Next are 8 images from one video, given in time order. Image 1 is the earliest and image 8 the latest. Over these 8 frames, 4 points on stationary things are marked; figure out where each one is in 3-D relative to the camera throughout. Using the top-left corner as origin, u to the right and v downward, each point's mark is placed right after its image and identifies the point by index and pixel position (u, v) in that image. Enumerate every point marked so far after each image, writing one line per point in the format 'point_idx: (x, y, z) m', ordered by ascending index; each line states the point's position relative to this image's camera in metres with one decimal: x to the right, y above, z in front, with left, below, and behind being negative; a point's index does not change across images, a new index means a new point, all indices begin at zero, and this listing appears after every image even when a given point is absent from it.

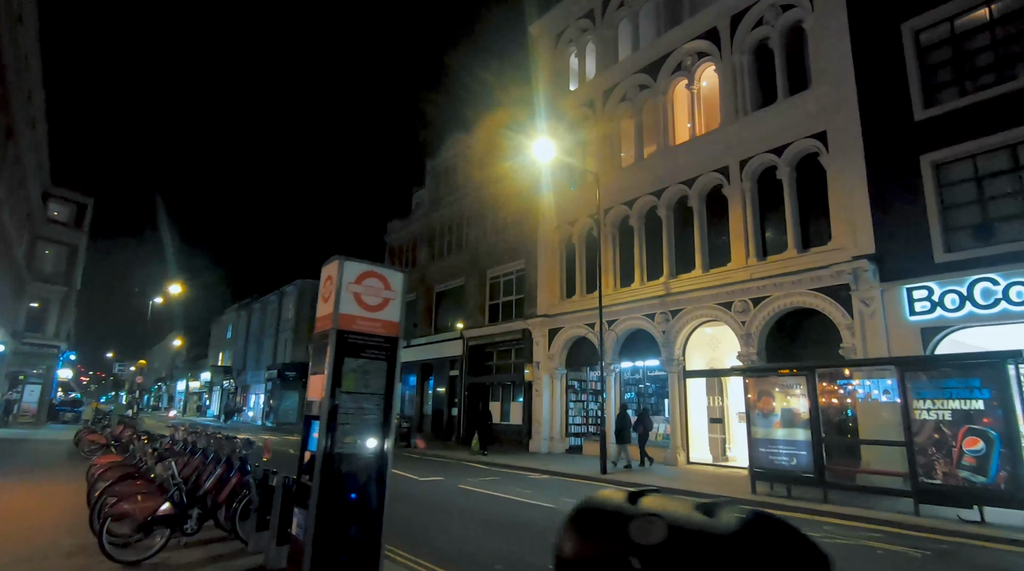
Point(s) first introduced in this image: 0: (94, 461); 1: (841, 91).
0: (-7.5, -3.2, +10.0) m
1: (+9.0, +5.3, +15.2) m
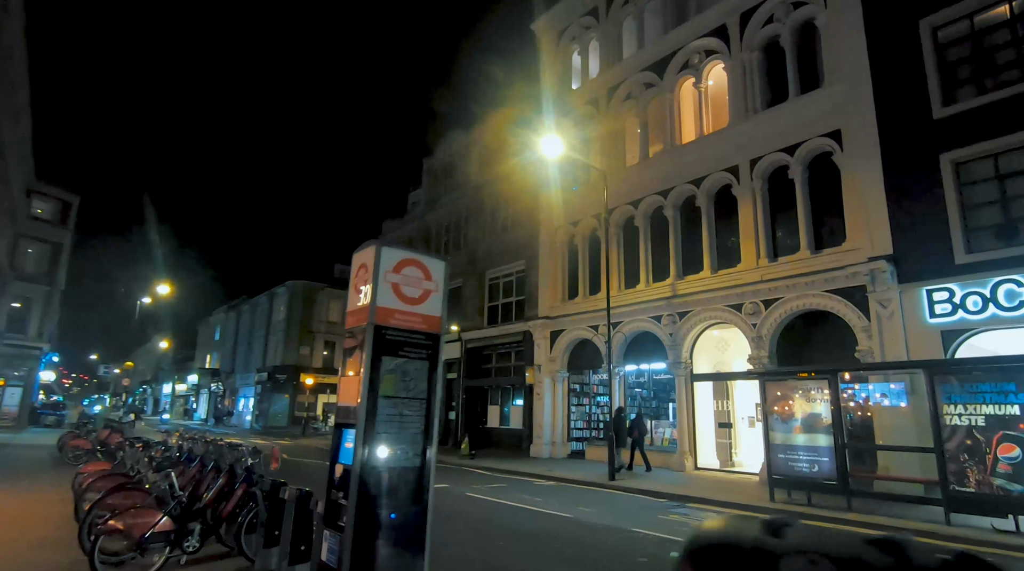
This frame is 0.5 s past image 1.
0: (-7.2, -3.1, +9.4) m
1: (+9.2, +5.3, +14.9) m
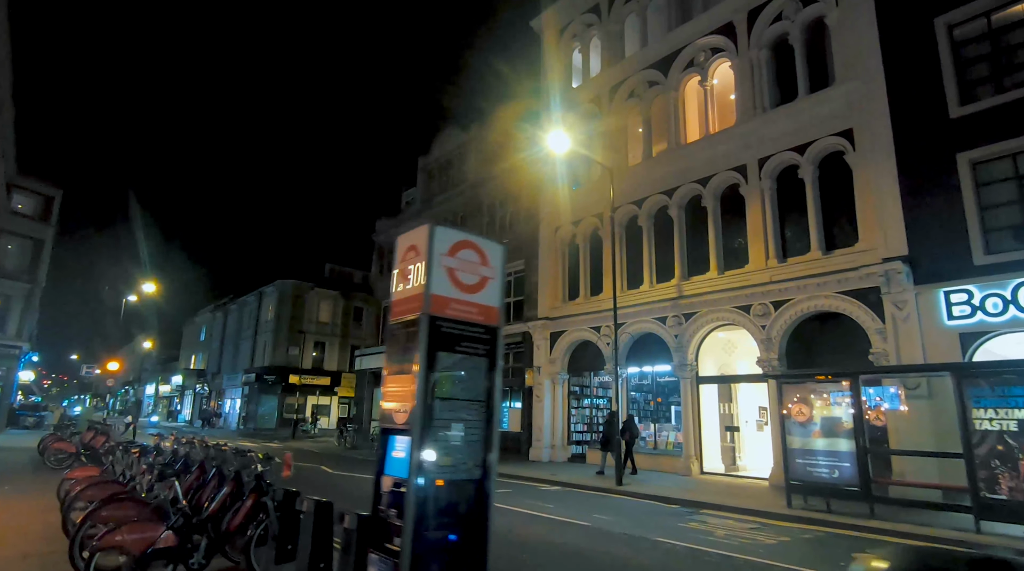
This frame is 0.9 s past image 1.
0: (-7.0, -3.0, +8.8) m
1: (+9.4, +5.2, +14.7) m
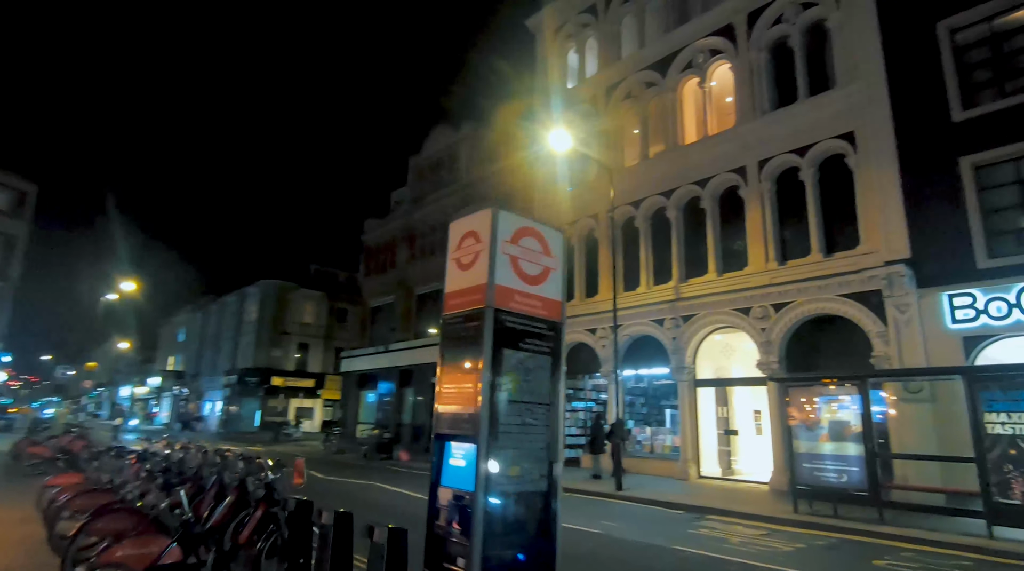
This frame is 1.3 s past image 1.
0: (-6.8, -2.9, +8.2) m
1: (+9.4, +5.1, +14.7) m
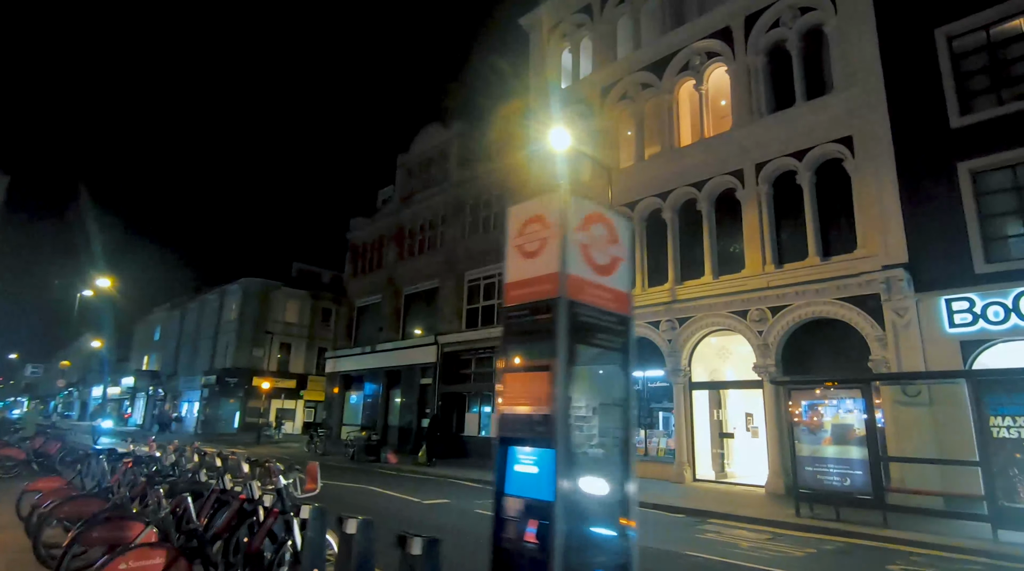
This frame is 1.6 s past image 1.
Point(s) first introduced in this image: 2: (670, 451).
0: (-6.7, -2.8, +7.7) m
1: (+9.4, +5.0, +14.7) m
2: (+5.0, -5.3, +17.8) m
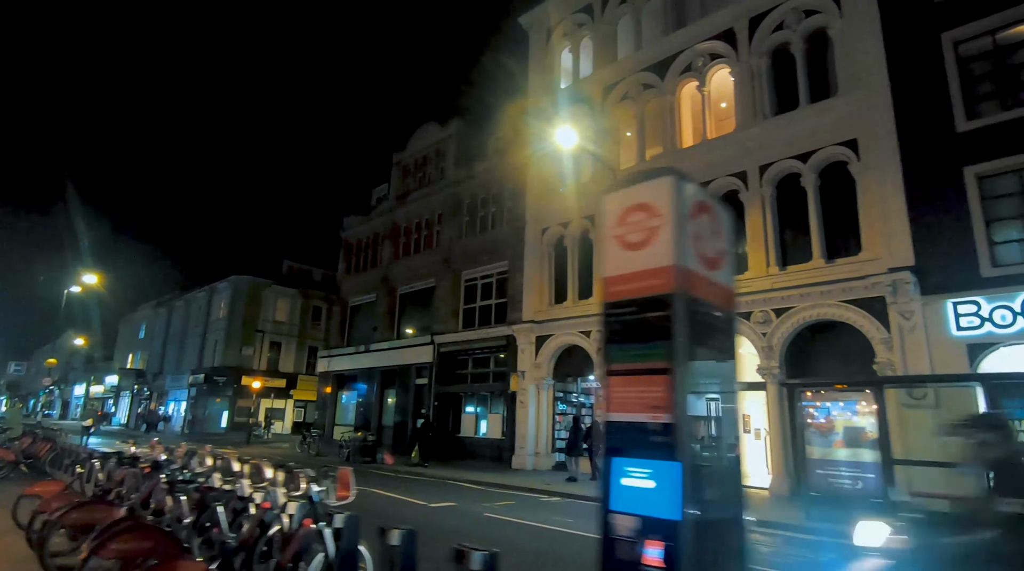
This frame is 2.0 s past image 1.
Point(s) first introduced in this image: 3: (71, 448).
0: (-6.4, -2.7, +7.4) m
1: (+9.6, +5.0, +14.8) m
2: (+5.1, -5.3, +17.7) m
3: (-10.7, -3.9, +13.5) m
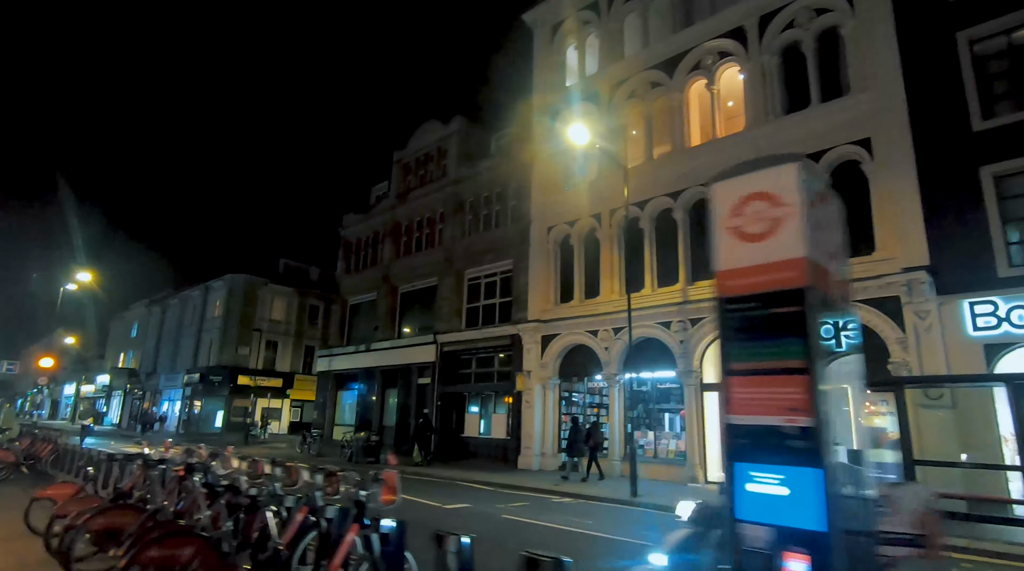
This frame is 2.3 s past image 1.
0: (-6.0, -2.7, +7.1) m
1: (+9.9, +5.0, +14.7) m
2: (+5.3, -5.3, +17.6) m
3: (-10.3, -3.9, +13.1) m
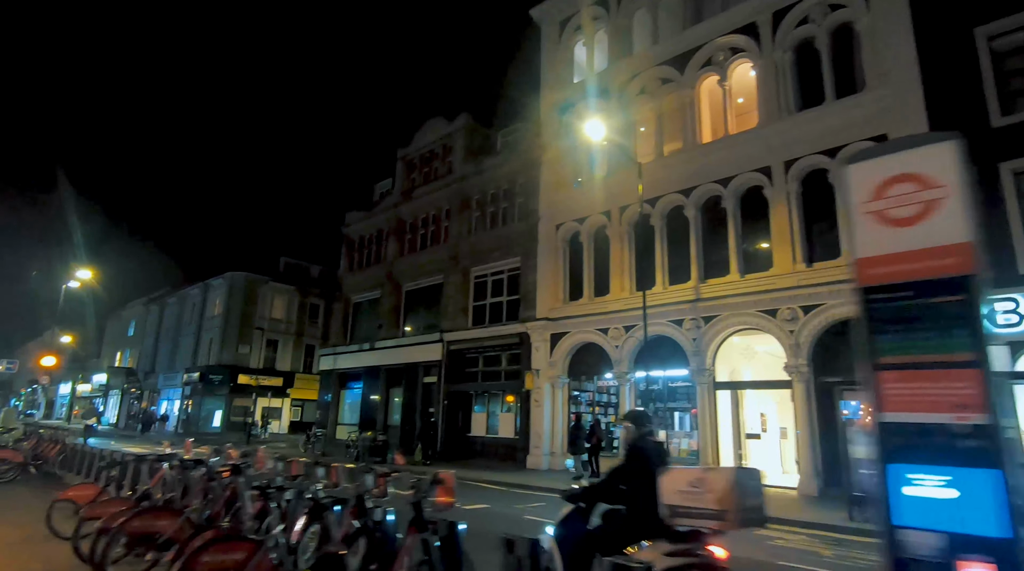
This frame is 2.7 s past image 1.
0: (-5.6, -2.6, +6.9) m
1: (+10.3, +5.0, +14.6) m
2: (+5.7, -5.2, +17.5) m
3: (-9.9, -3.8, +12.9) m
